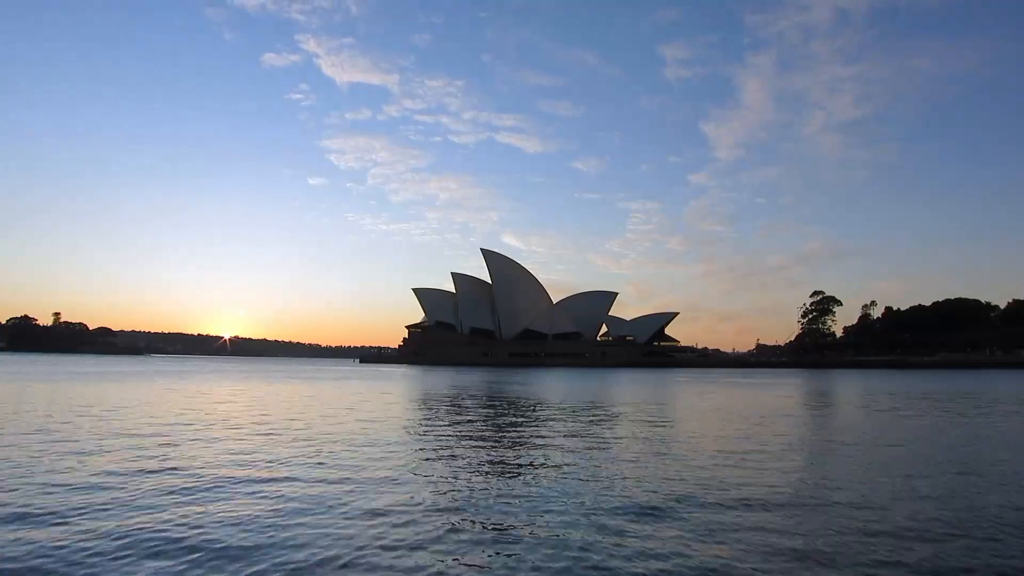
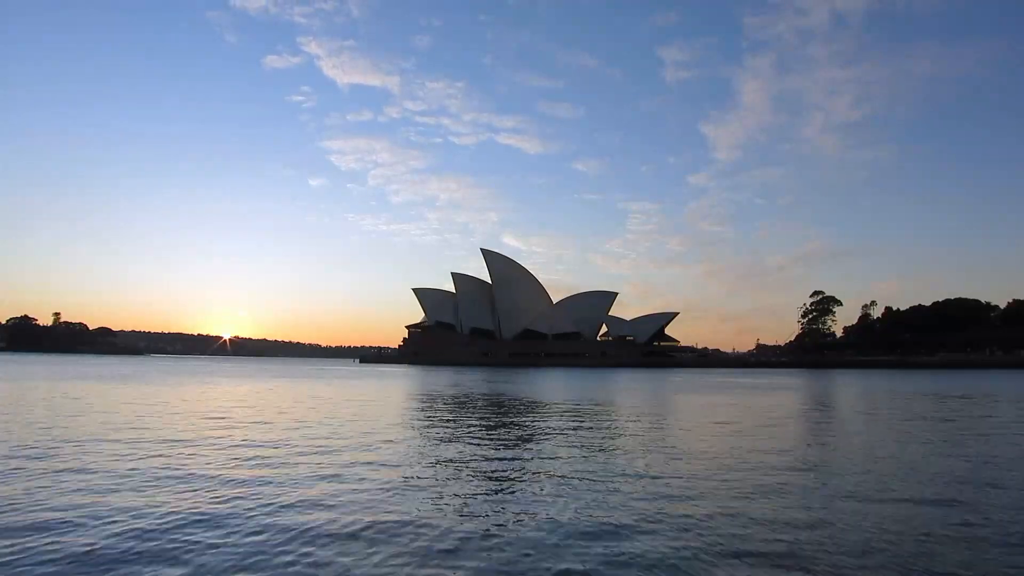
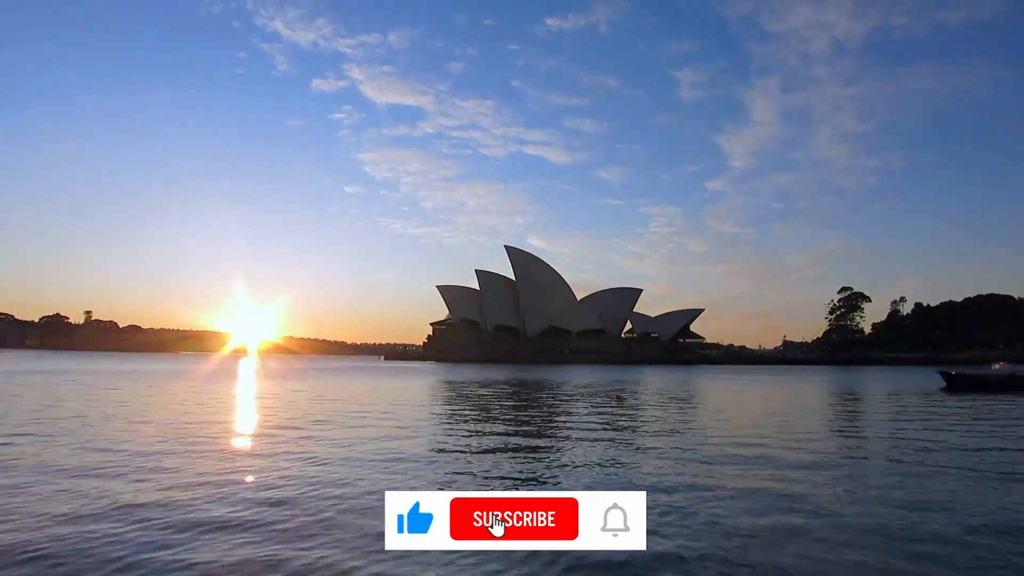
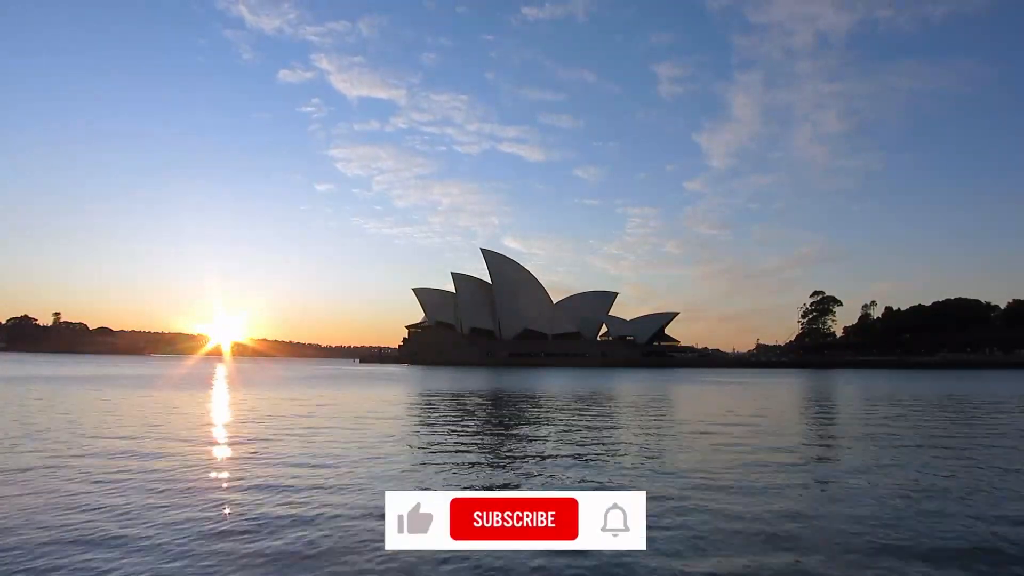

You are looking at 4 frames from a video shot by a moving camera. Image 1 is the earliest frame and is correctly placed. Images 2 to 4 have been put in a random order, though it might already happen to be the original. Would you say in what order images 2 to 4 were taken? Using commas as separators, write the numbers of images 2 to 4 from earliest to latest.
2, 4, 3
